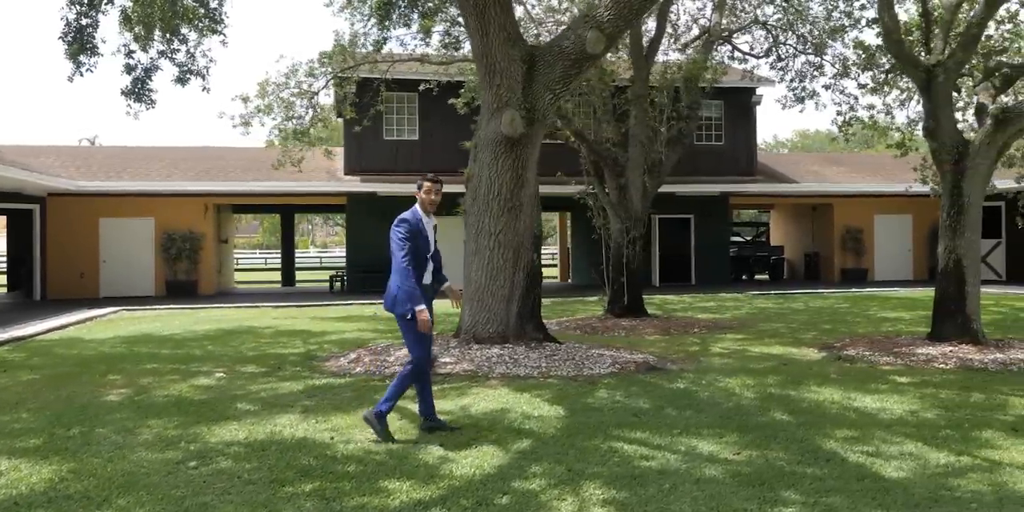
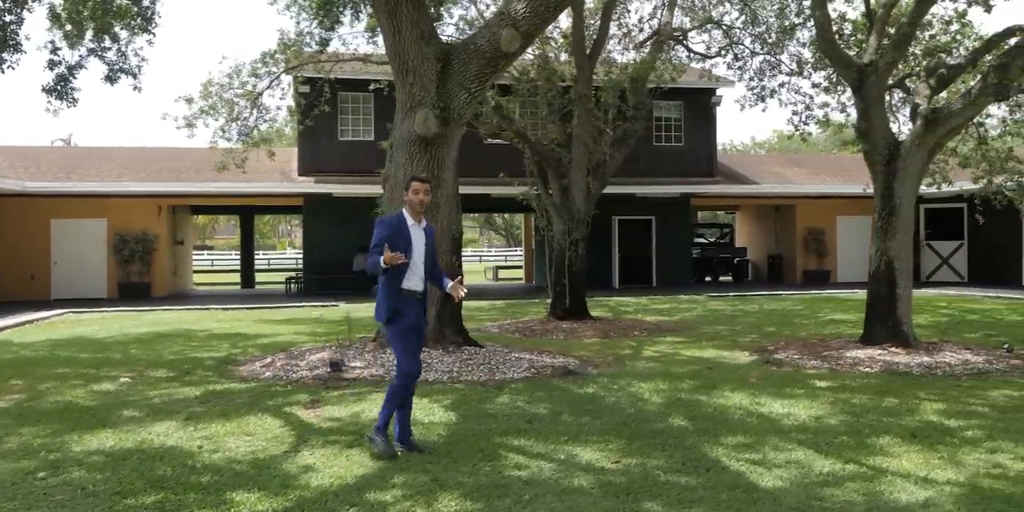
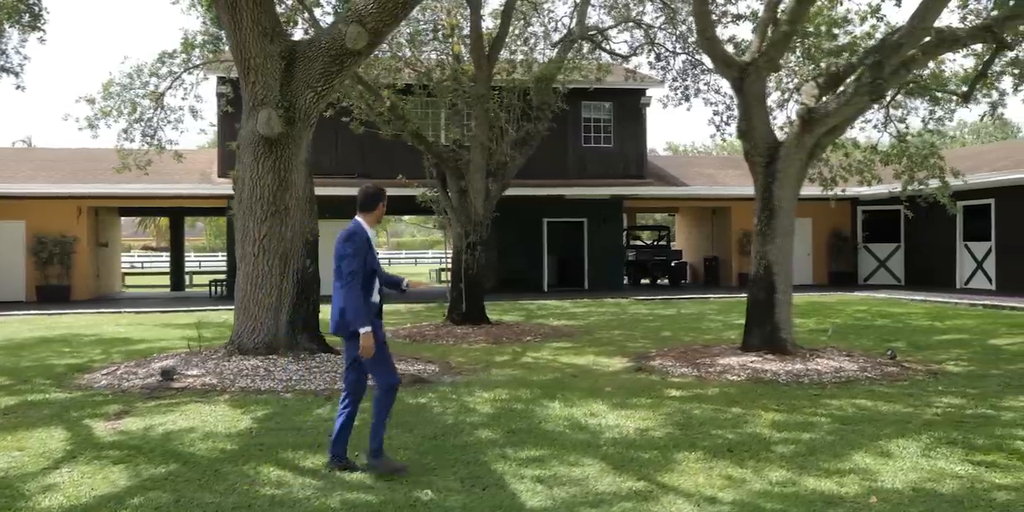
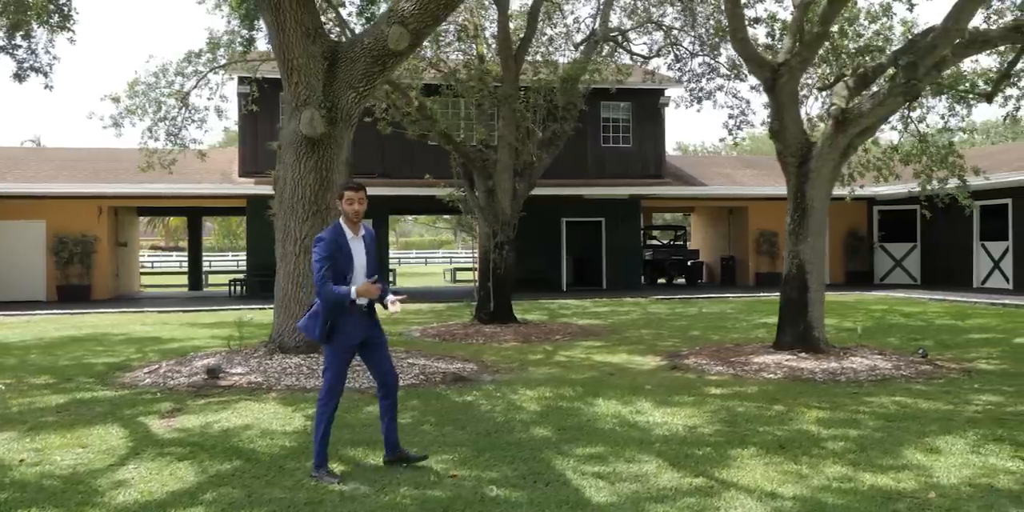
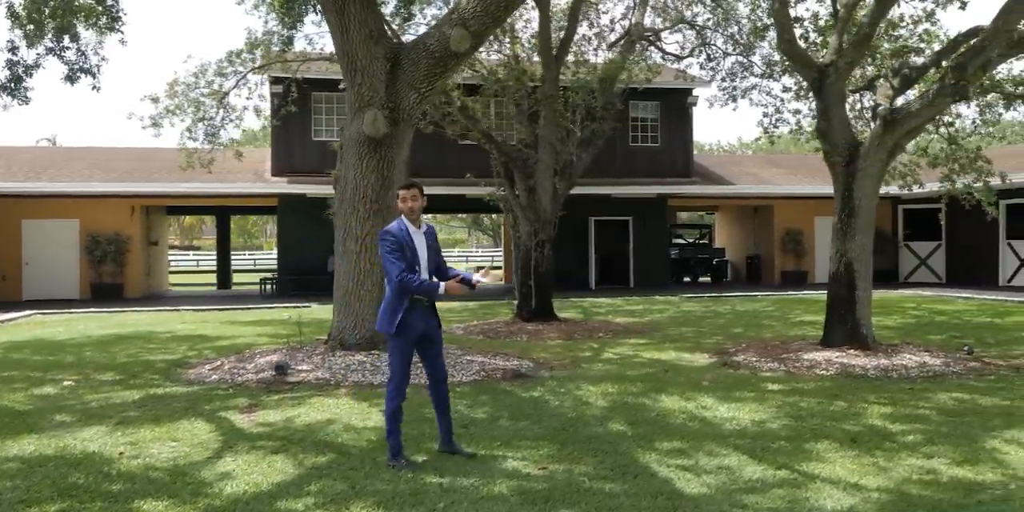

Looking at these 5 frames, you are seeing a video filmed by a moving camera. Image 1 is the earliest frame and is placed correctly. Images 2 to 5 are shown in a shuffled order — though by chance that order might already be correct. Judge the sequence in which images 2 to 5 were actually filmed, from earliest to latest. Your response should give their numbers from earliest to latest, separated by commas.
2, 5, 4, 3
